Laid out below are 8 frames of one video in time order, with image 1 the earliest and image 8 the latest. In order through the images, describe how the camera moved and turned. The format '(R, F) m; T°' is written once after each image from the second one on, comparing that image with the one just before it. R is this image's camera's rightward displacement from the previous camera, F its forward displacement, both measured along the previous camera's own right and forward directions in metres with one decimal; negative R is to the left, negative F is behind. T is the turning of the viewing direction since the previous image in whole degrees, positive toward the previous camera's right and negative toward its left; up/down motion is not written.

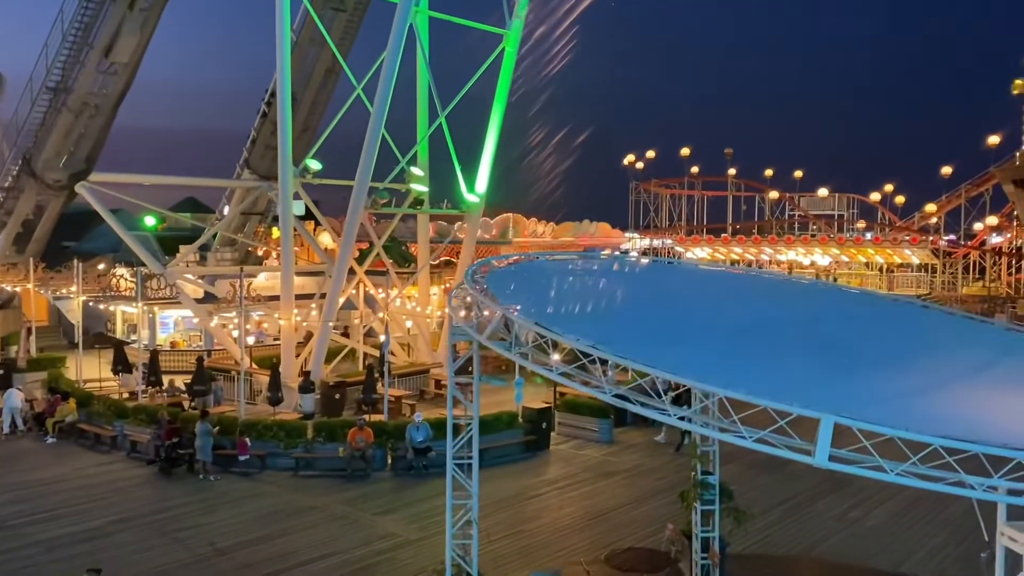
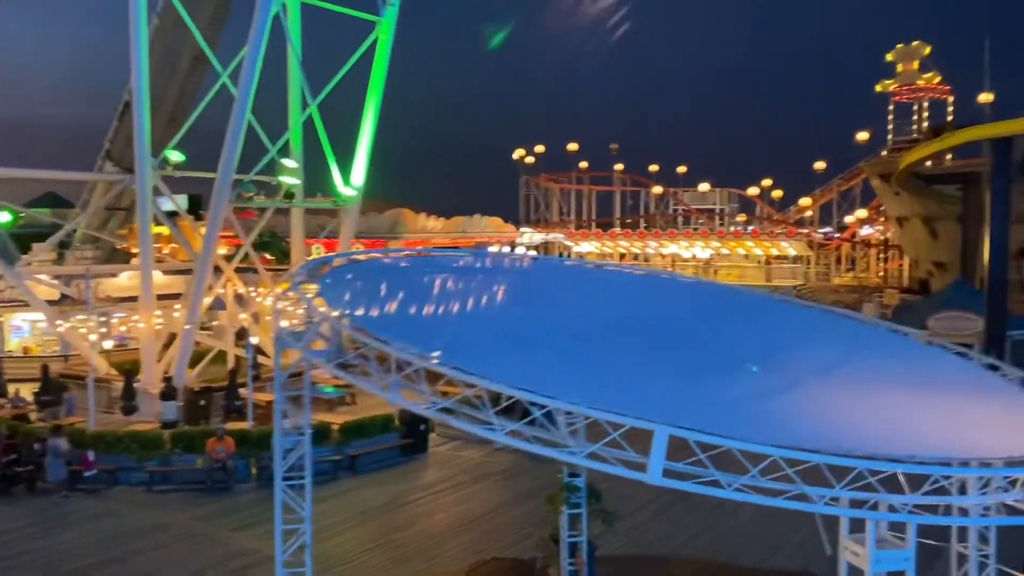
(+0.4, +0.5) m; +7°
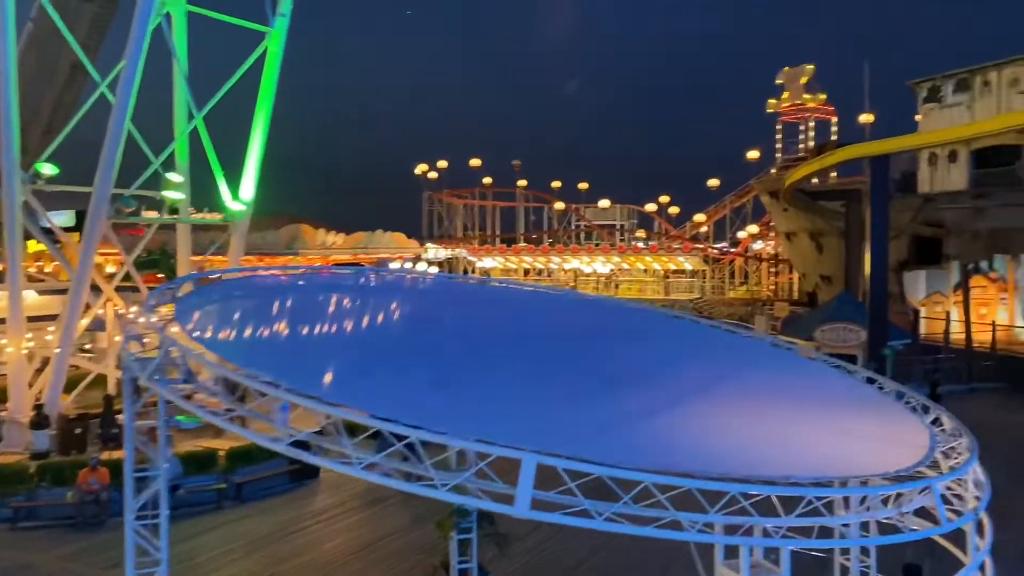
(+0.2, +0.2) m; +6°
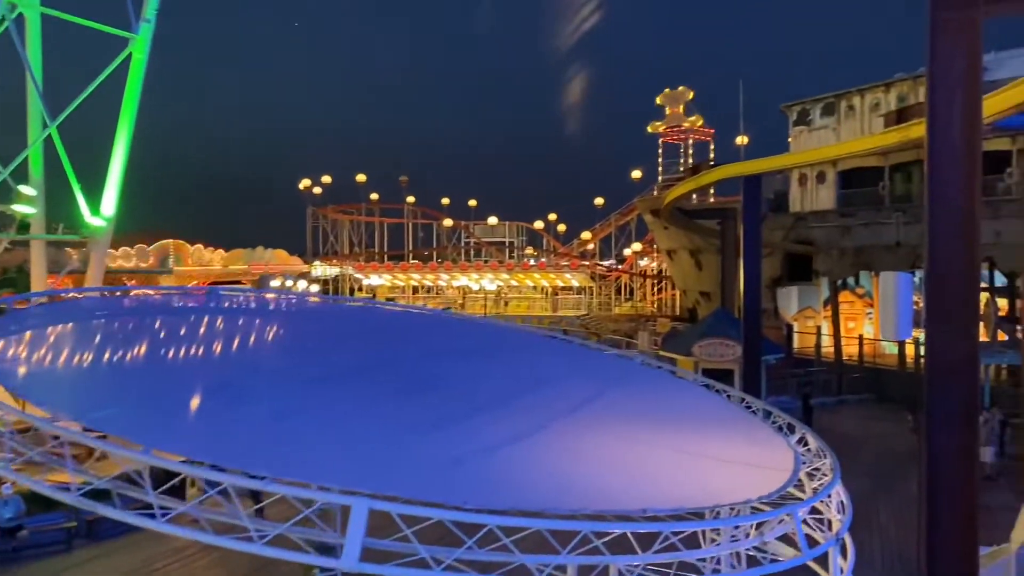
(+0.2, +0.3) m; +7°
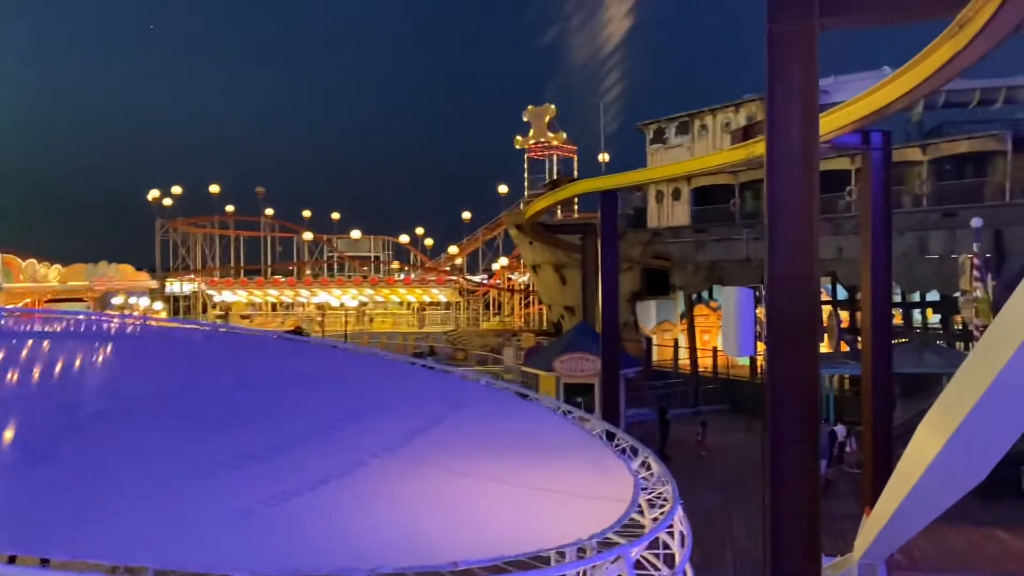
(+0.3, +0.5) m; +9°
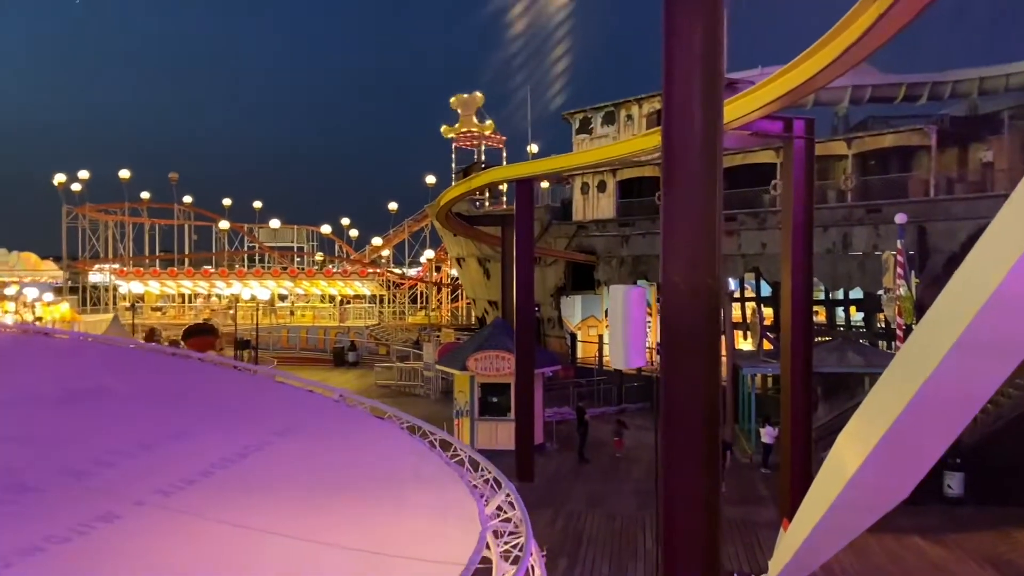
(+0.5, +1.0) m; +4°
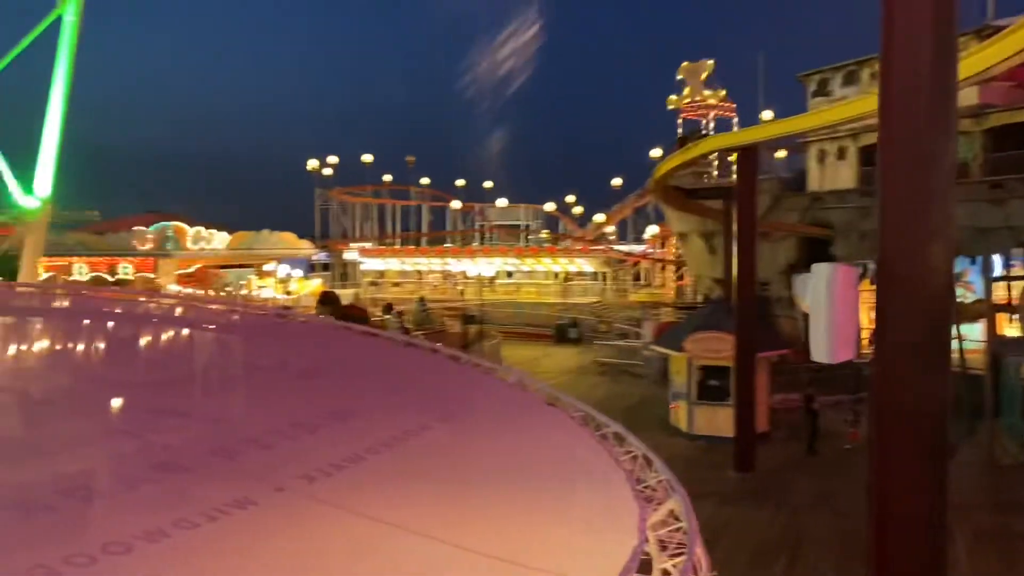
(+0.3, +0.5) m; -15°
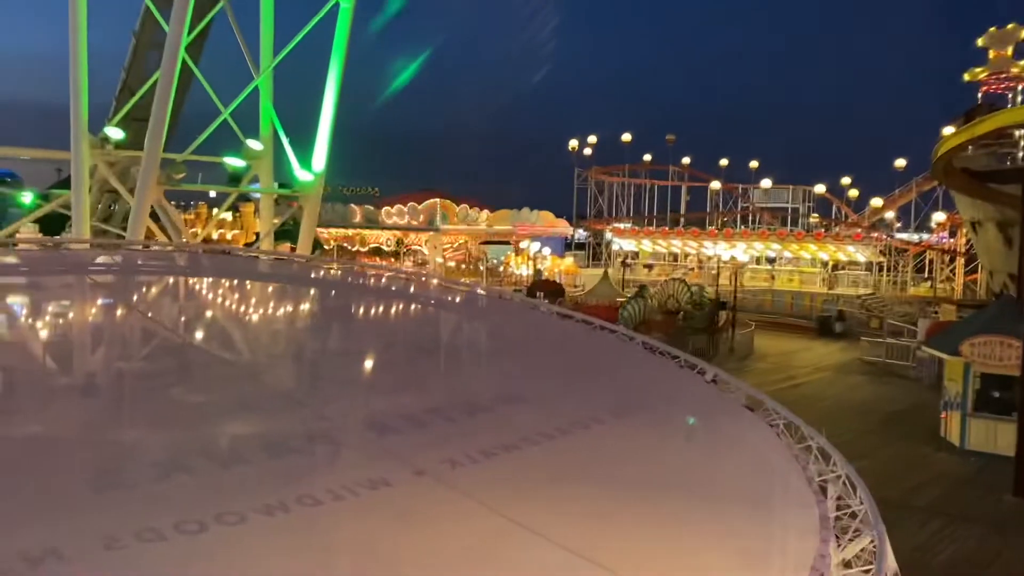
(+0.3, +0.4) m; -17°
